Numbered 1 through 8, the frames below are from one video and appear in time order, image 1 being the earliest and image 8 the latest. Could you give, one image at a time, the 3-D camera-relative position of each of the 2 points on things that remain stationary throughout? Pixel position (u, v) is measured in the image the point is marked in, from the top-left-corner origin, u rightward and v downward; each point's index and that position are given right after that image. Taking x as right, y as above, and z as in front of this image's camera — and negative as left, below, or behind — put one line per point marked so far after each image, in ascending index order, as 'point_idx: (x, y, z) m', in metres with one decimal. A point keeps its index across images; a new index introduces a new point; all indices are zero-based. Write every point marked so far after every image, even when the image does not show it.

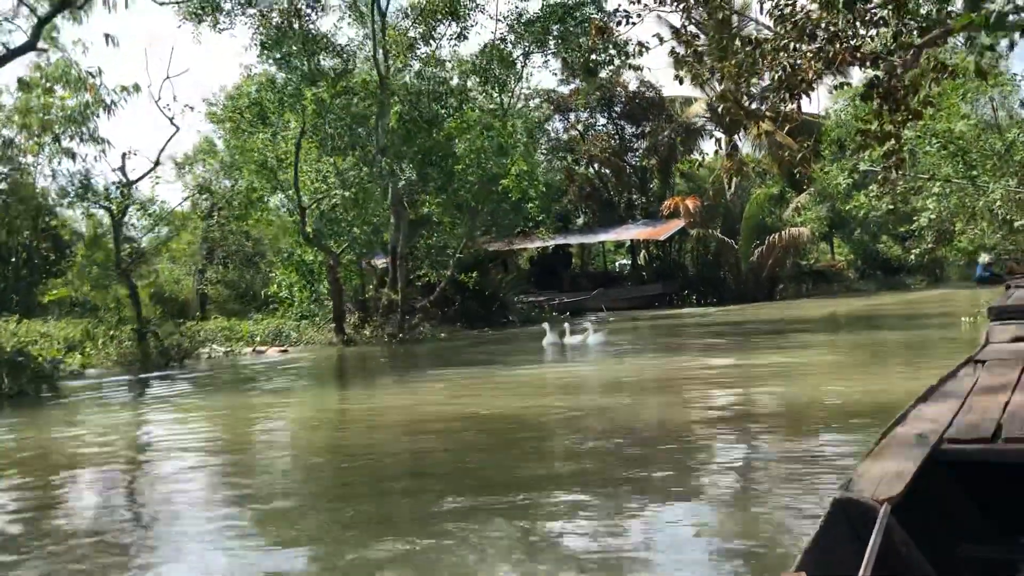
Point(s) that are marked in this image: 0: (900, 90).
0: (+5.0, +2.5, +14.6) m
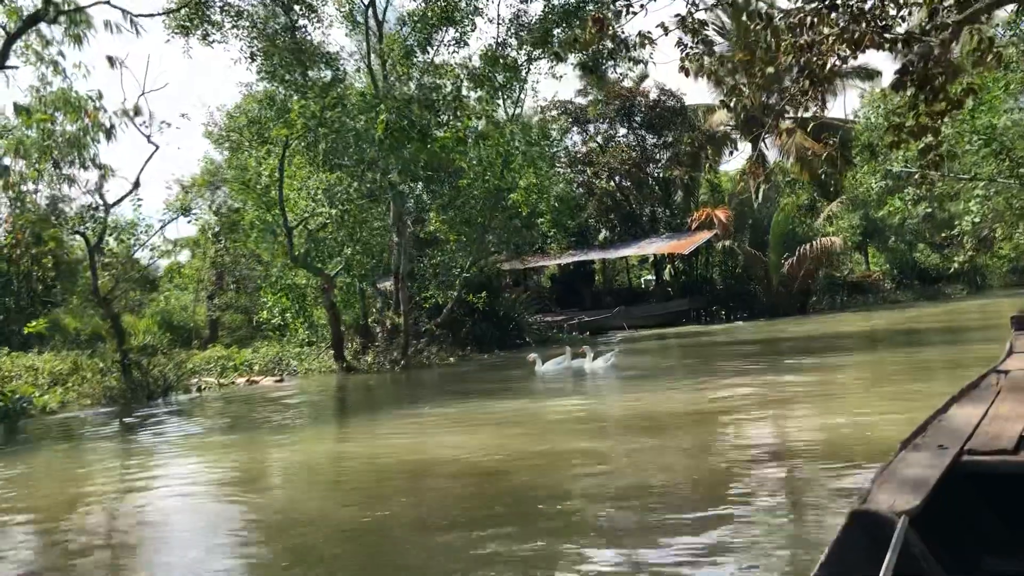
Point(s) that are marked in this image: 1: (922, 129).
0: (+4.8, +2.3, +12.8) m
1: (+5.0, +1.9, +13.9) m
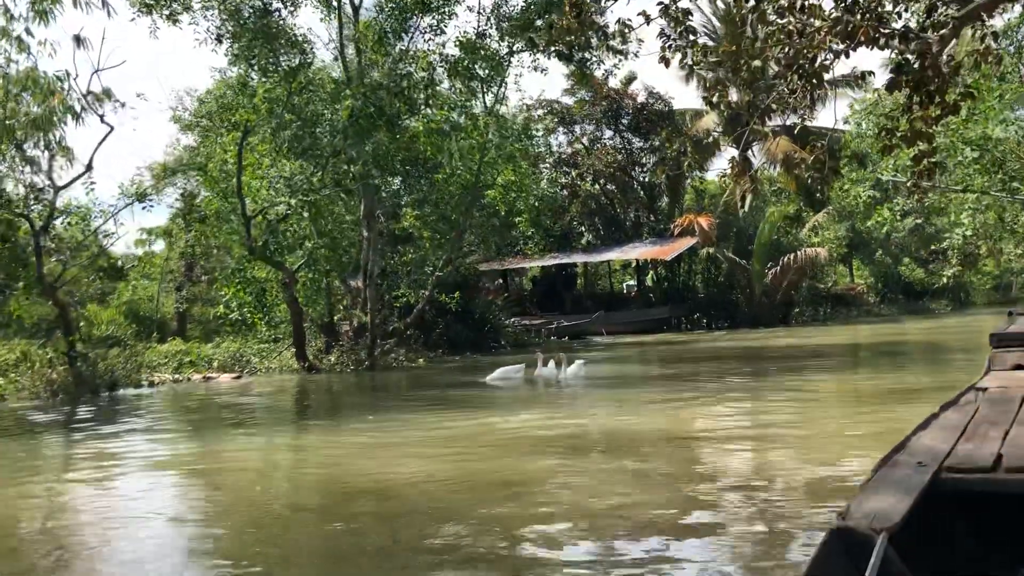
0: (+4.4, +2.2, +11.9) m
1: (+4.6, +1.8, +13.0) m
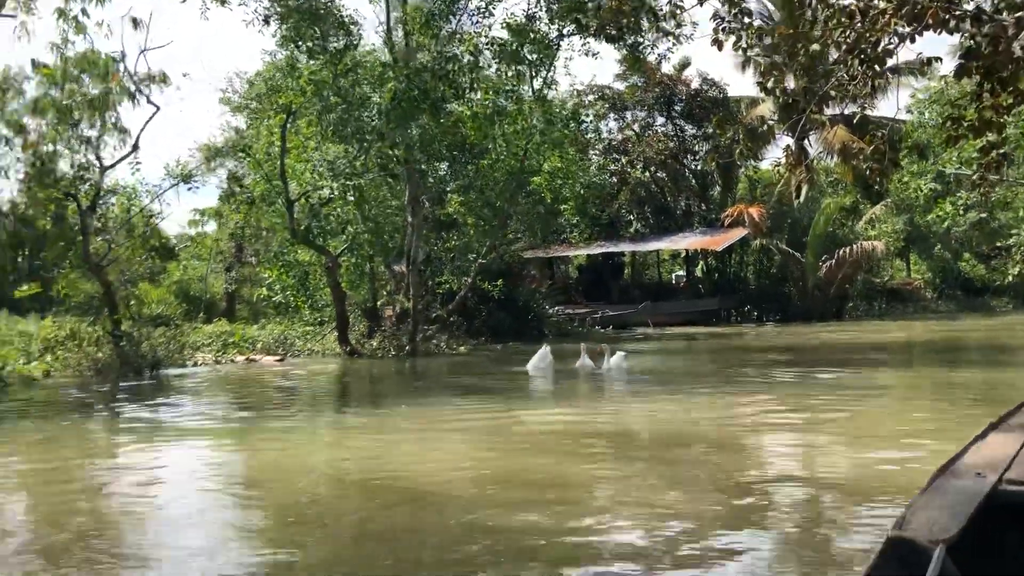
0: (+4.9, +2.2, +11.2) m
1: (+5.1, +1.8, +12.3) m
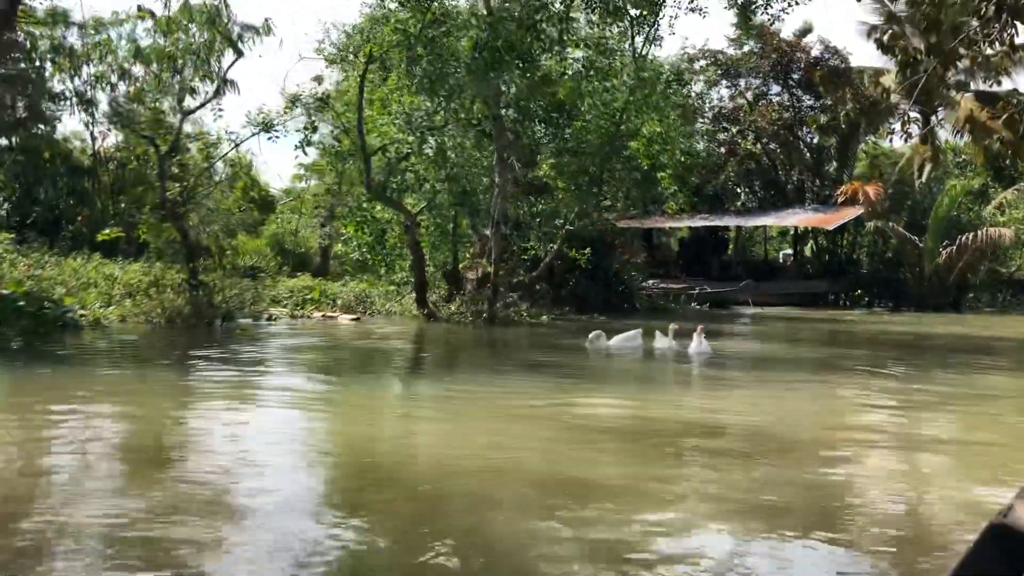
0: (+5.5, +2.2, +9.5) m
1: (+5.7, +1.8, +10.6) m
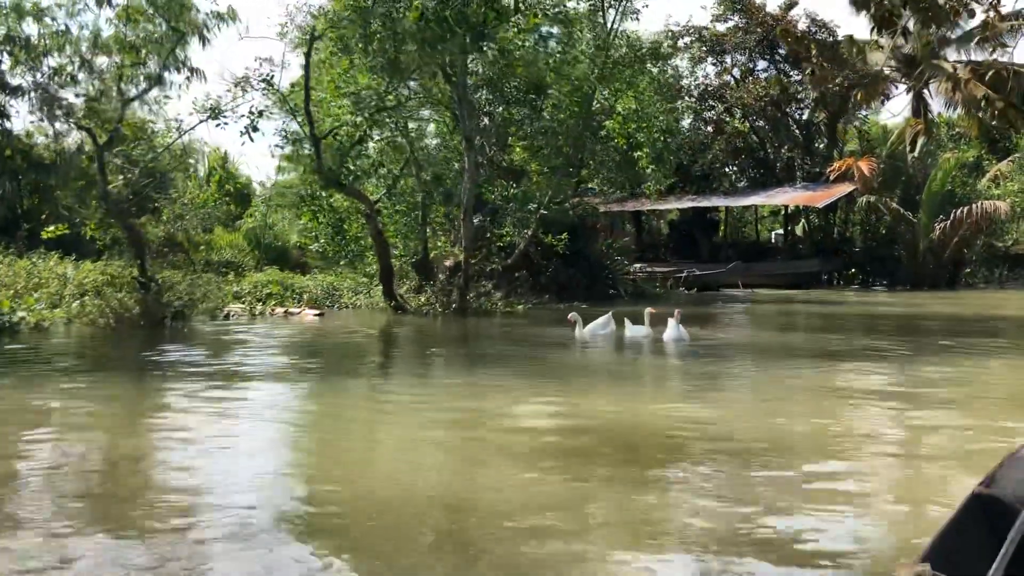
0: (+4.9, +2.4, +8.4) m
1: (+5.2, +2.0, +9.5) m
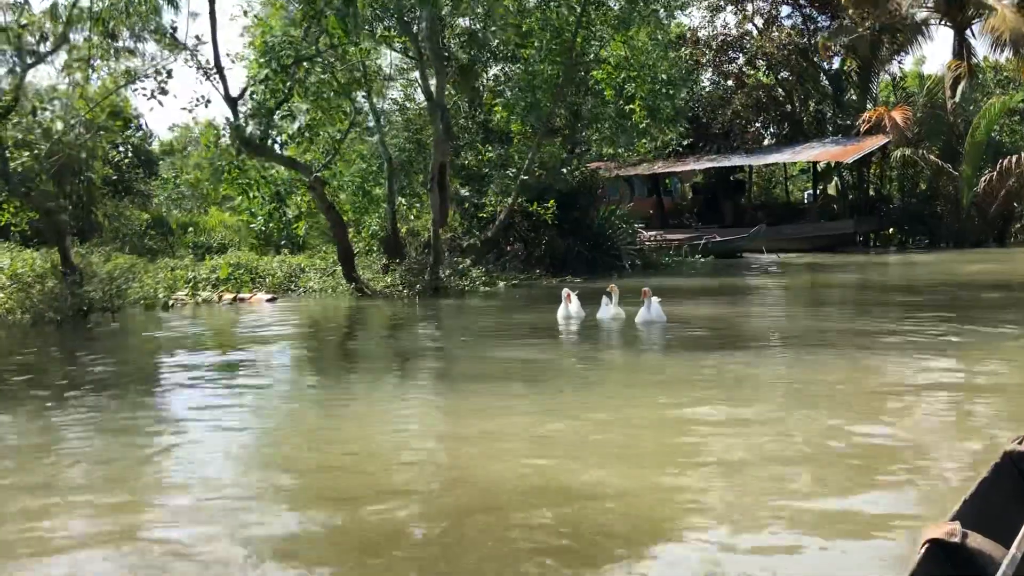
0: (+3.8, +2.6, +5.6) m
1: (+4.2, +2.3, +6.8) m
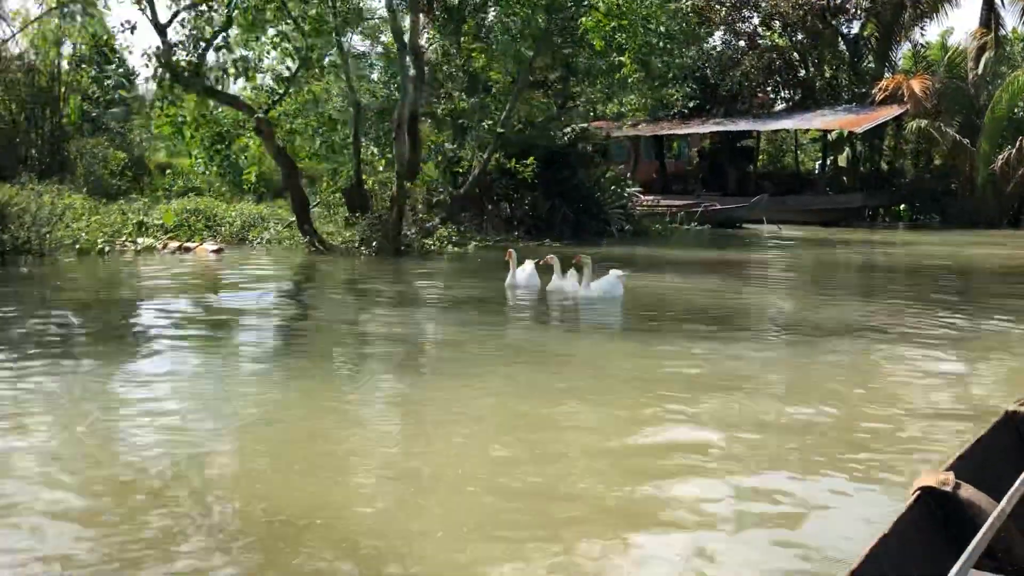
0: (+3.3, +2.5, +4.0) m
1: (+3.6, +2.2, +5.1) m
